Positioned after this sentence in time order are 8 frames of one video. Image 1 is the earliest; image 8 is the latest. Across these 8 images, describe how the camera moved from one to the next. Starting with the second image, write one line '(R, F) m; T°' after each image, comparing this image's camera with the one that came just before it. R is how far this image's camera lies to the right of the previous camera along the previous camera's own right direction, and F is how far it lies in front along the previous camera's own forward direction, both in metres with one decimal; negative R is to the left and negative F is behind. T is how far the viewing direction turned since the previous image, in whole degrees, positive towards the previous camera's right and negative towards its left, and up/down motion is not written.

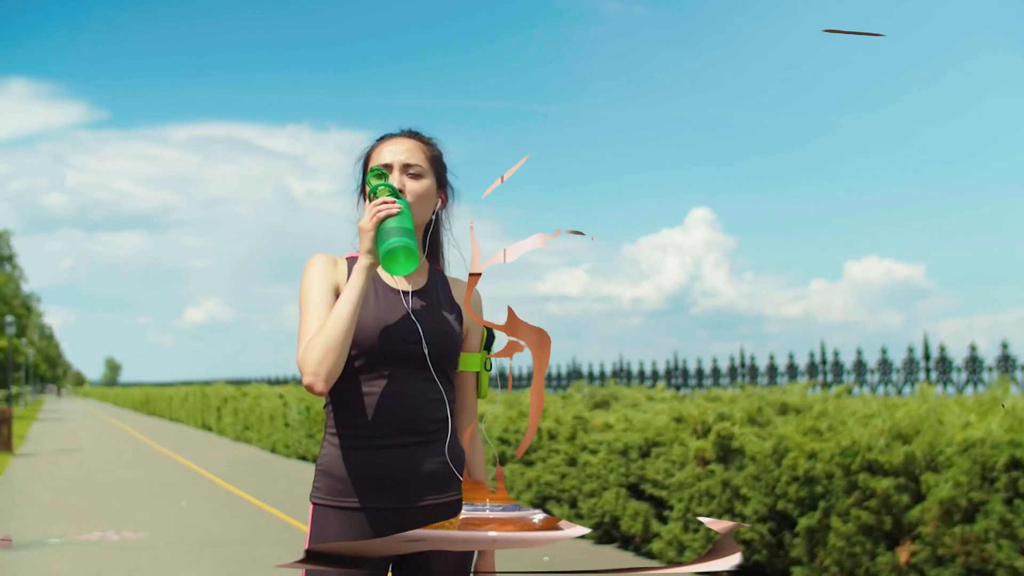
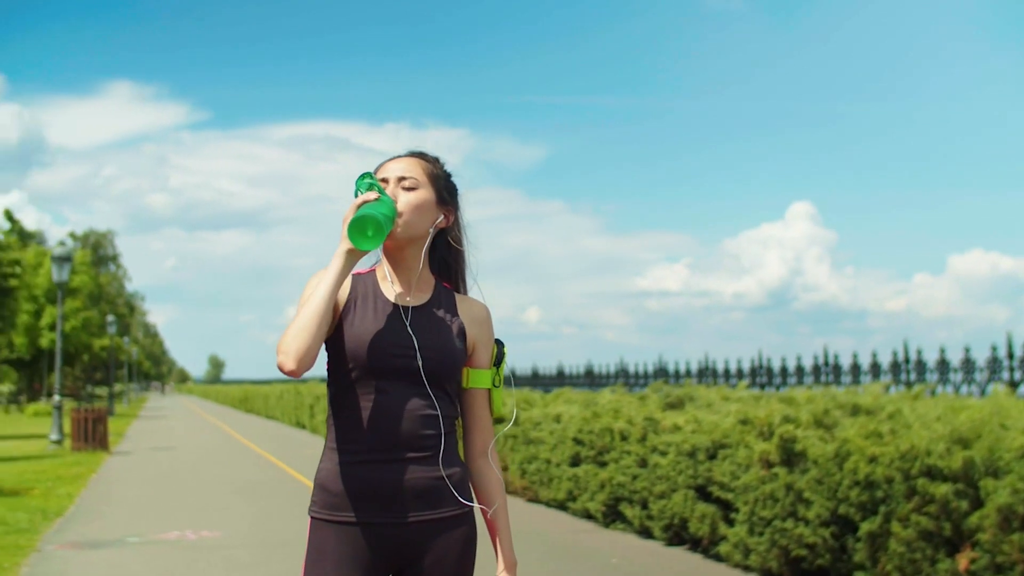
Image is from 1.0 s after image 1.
(+0.3, 0.0) m; -4°
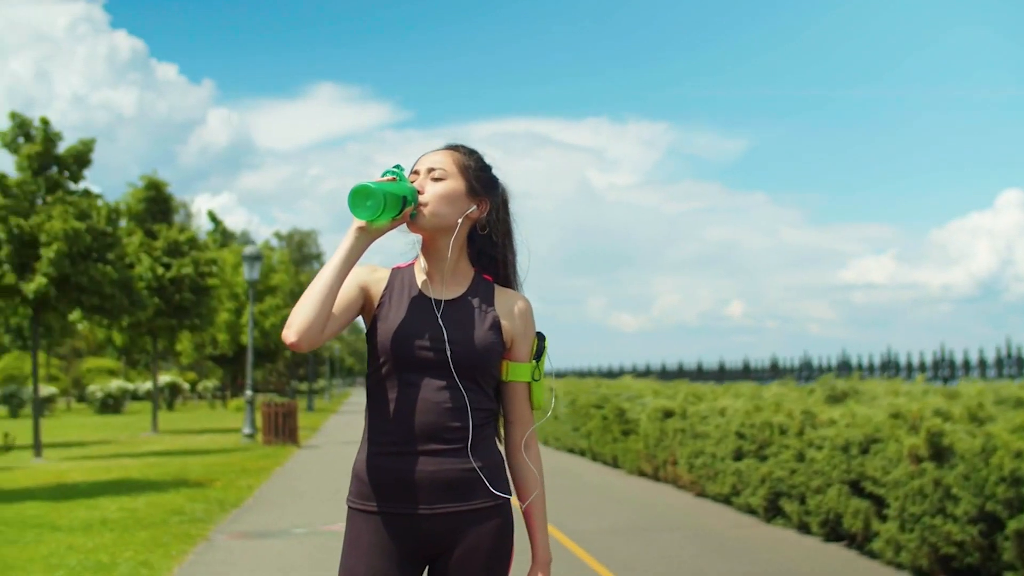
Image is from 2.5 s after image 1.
(+0.5, 0.0) m; -8°
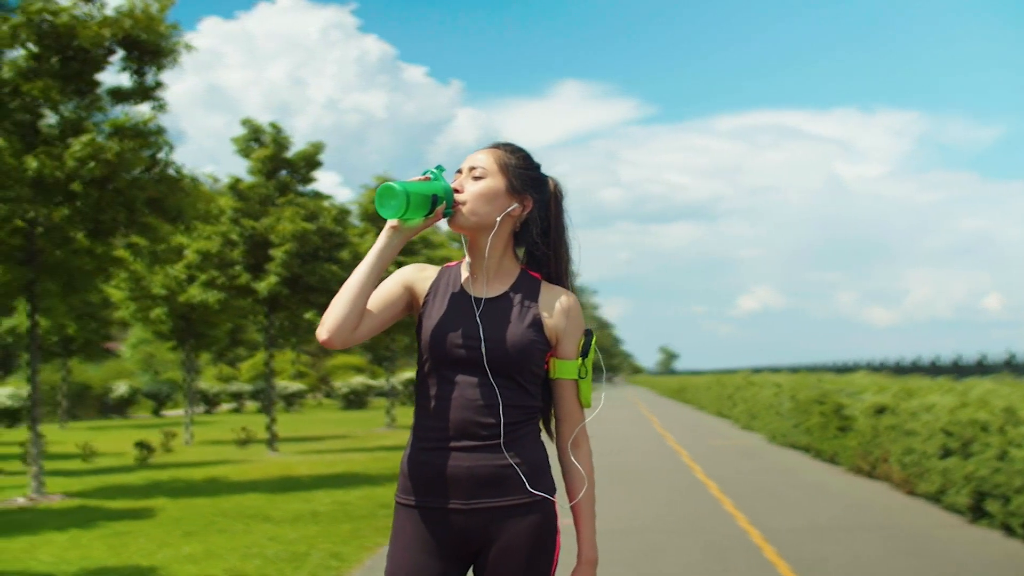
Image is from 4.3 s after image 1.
(+0.6, +0.1) m; -10°
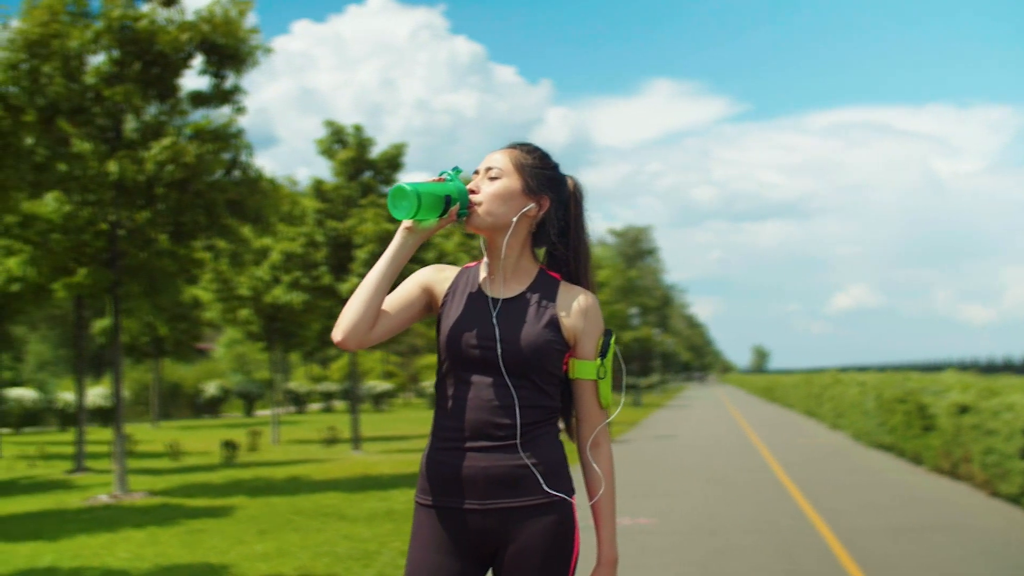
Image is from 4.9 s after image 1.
(+0.2, 0.0) m; -4°
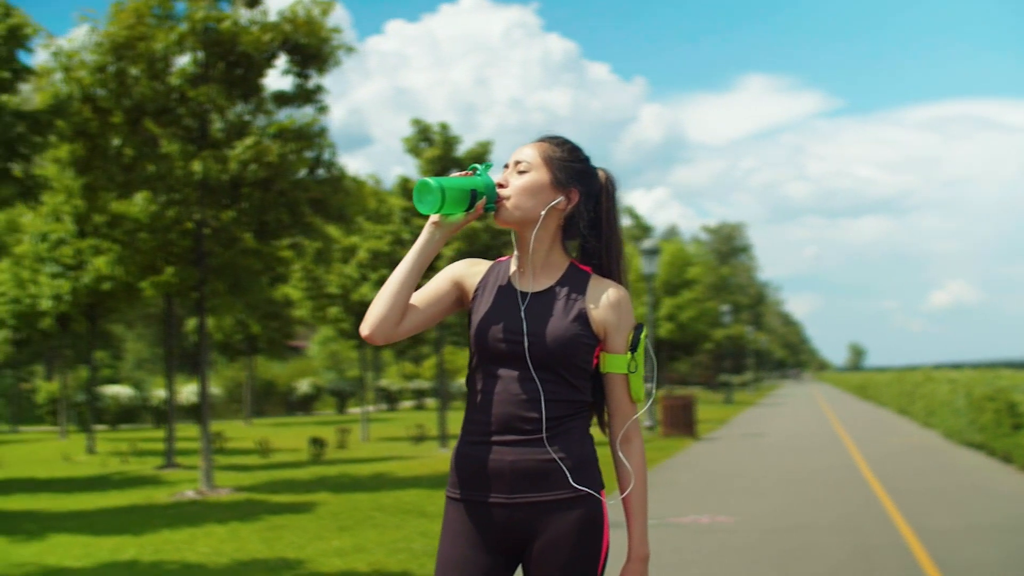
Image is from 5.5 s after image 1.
(+0.2, 0.0) m; -4°
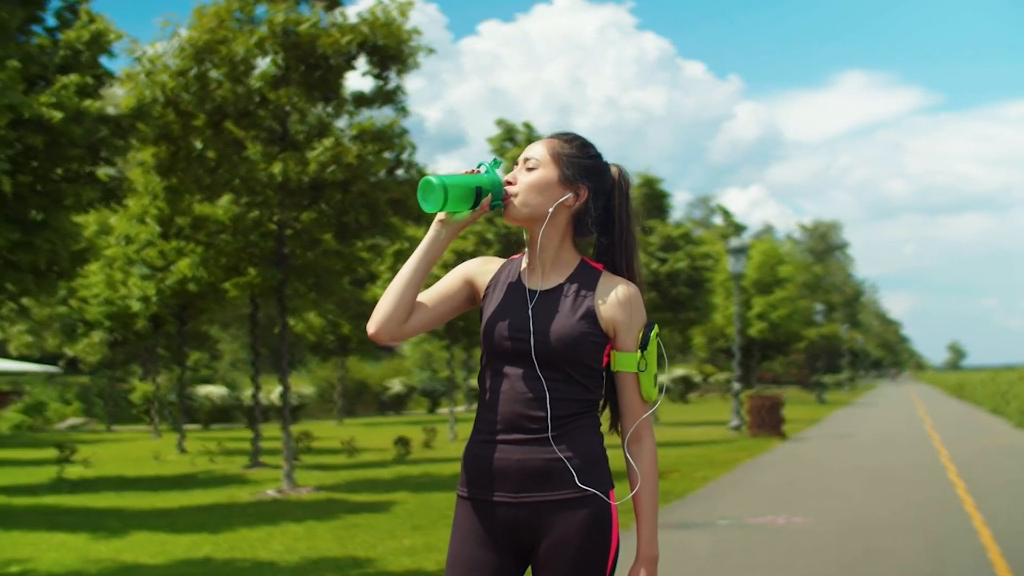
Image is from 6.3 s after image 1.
(+0.3, 0.0) m; -4°
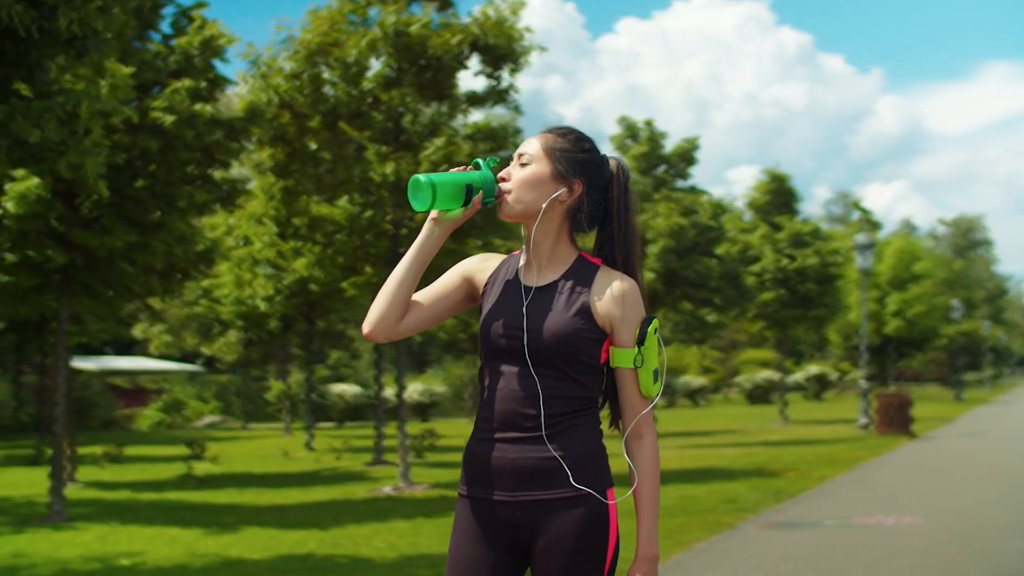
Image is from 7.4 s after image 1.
(+0.4, 0.0) m; -6°
